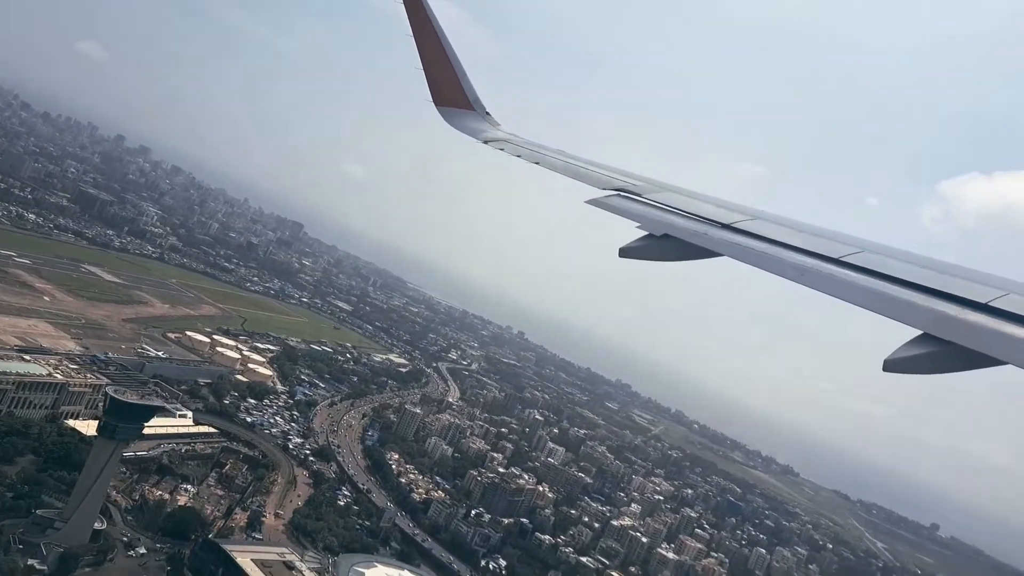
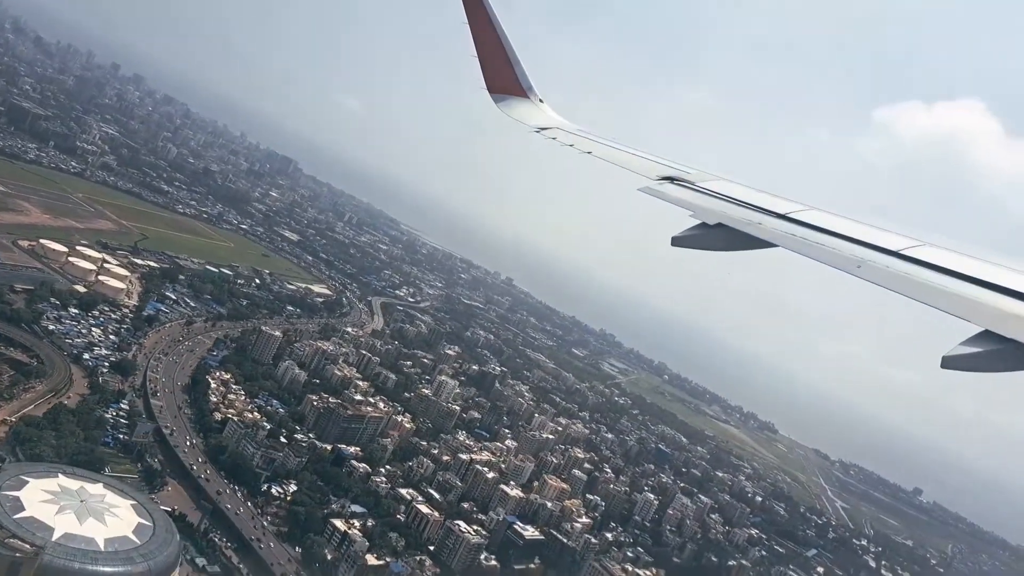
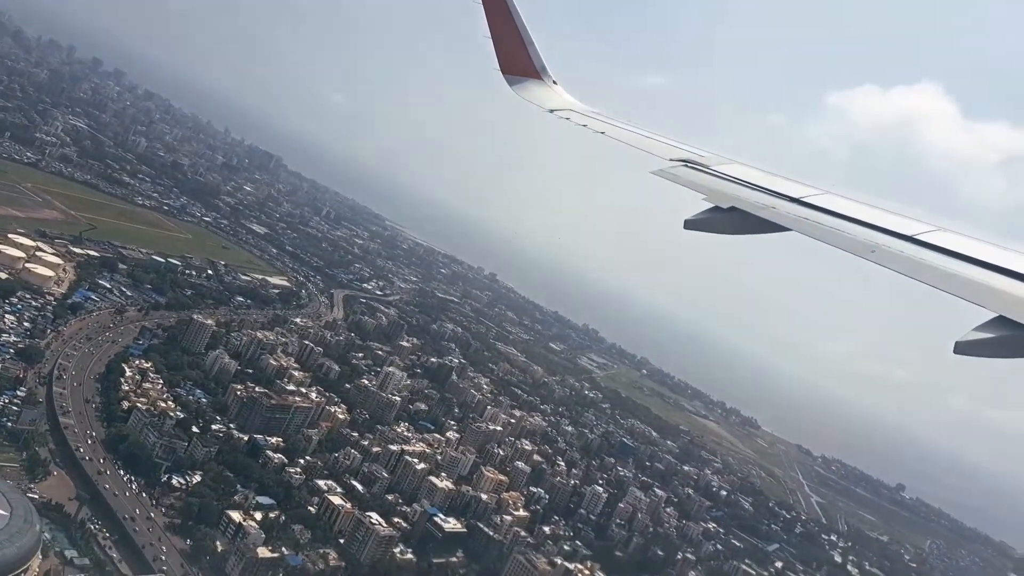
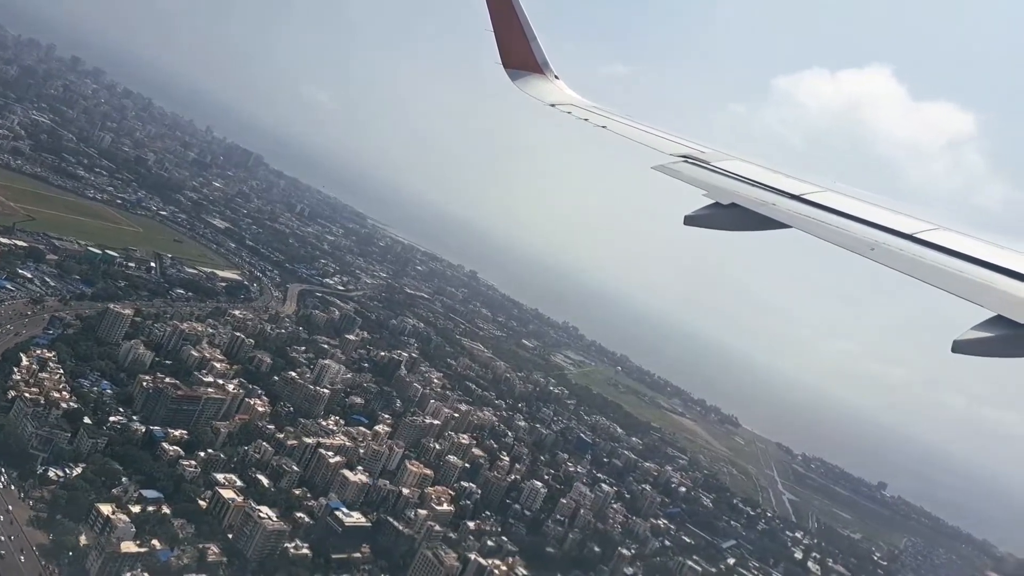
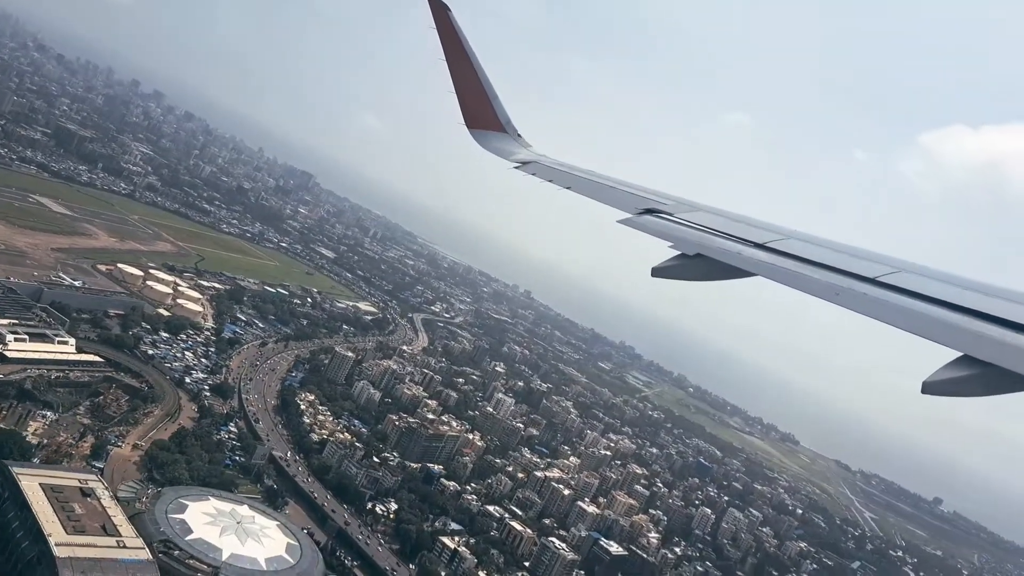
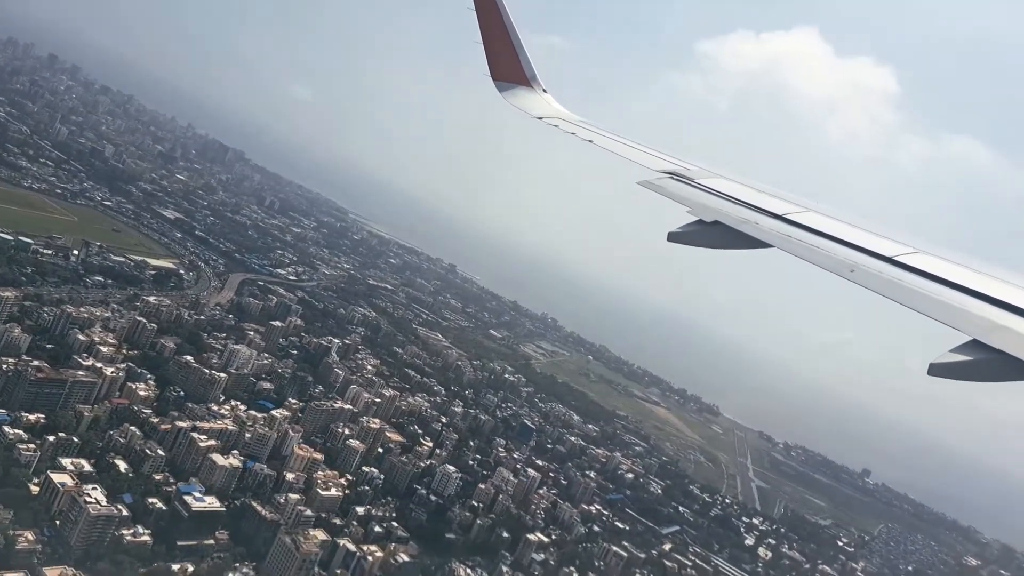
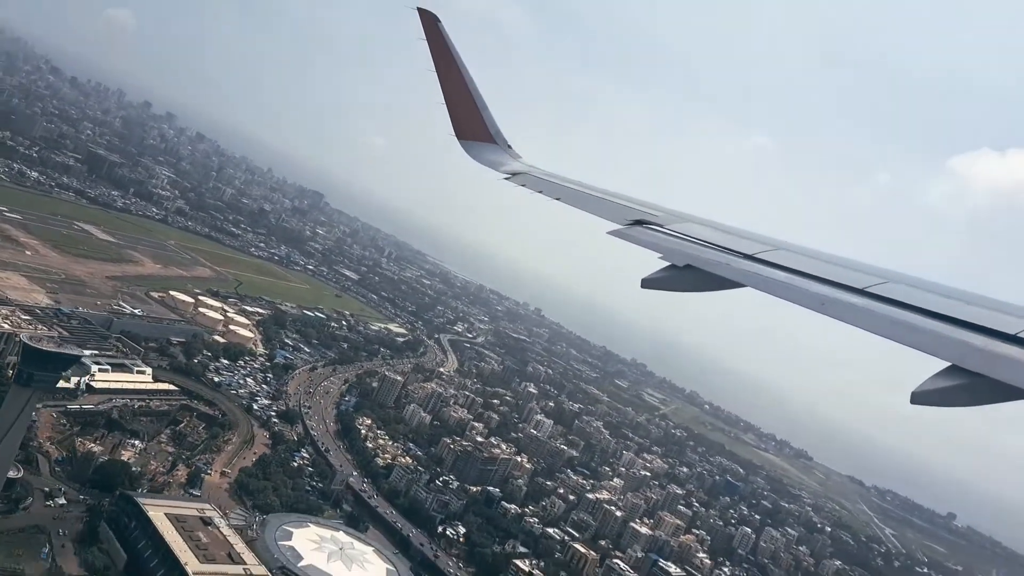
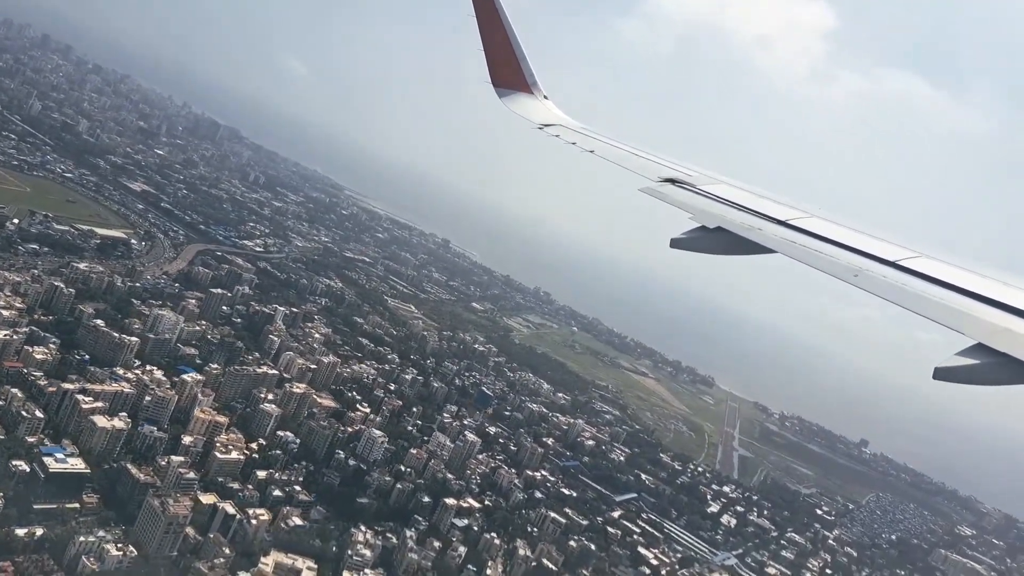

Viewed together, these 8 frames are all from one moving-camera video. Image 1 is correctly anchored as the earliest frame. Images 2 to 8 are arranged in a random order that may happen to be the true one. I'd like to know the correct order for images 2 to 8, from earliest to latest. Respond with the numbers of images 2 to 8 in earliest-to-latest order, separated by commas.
7, 5, 2, 3, 4, 6, 8
